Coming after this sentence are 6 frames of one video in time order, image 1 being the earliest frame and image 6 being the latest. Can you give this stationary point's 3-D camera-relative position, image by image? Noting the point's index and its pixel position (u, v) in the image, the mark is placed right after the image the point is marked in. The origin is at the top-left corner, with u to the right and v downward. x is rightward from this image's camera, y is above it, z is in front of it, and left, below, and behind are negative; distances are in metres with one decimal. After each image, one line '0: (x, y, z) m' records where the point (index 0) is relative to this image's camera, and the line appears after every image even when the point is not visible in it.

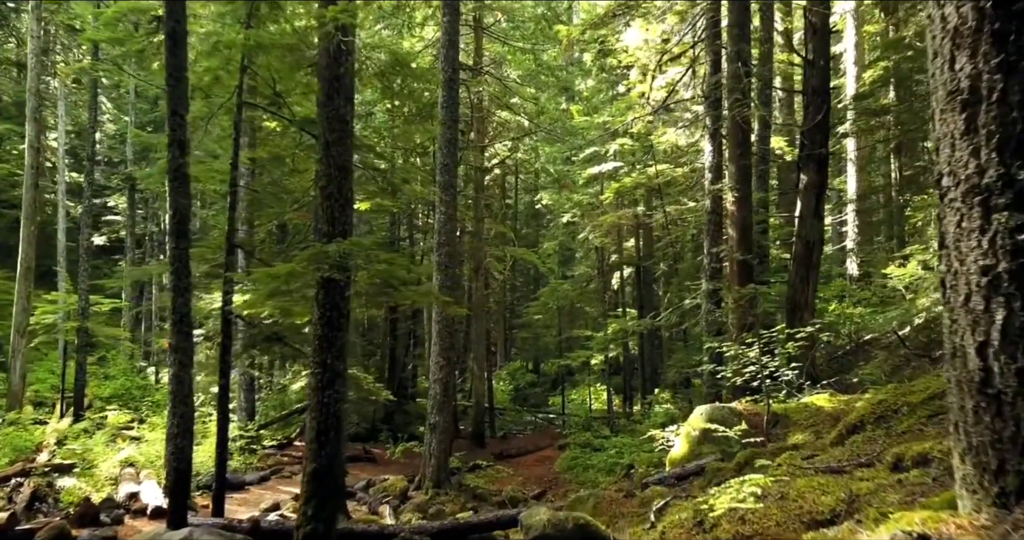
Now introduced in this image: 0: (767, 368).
0: (+3.0, -1.2, +8.6) m
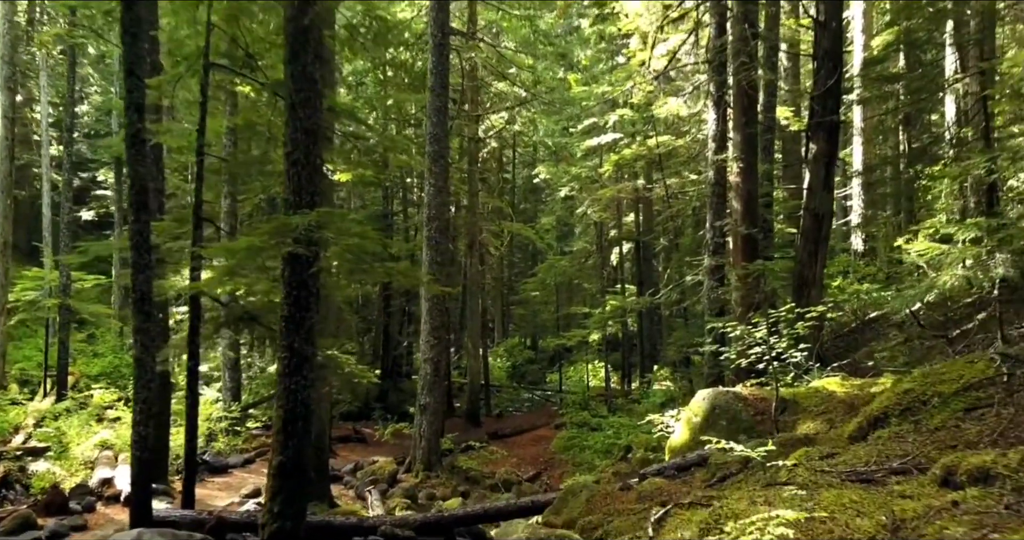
0: (+2.9, -0.9, +8.0) m
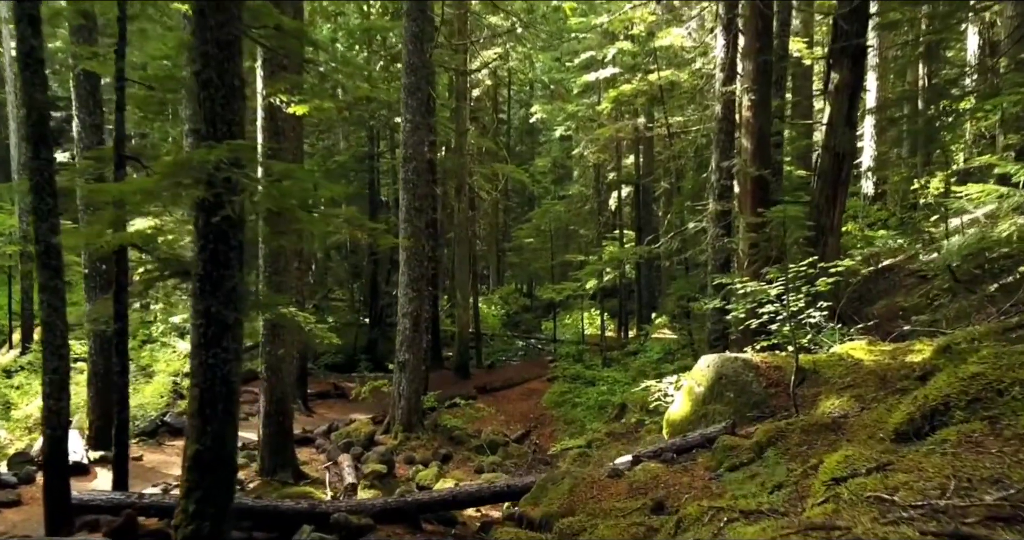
0: (+2.7, -0.4, +6.9) m
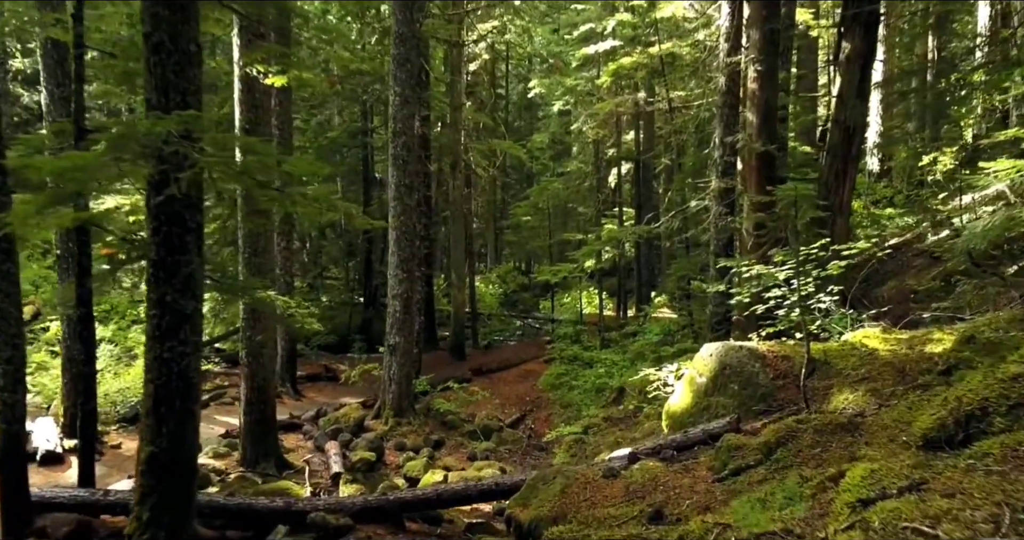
0: (+2.6, -0.2, +6.5) m
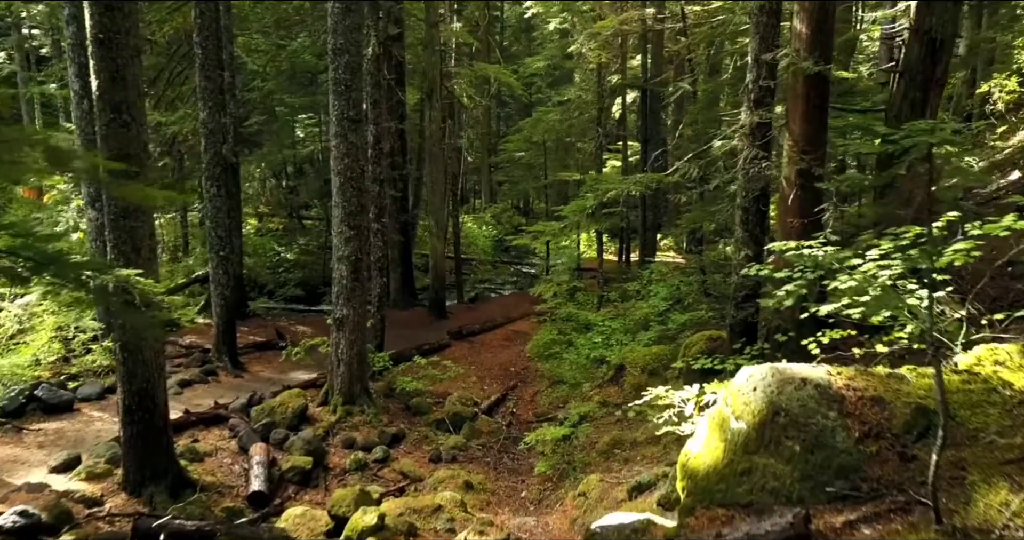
0: (+2.2, -0.1, +4.2) m
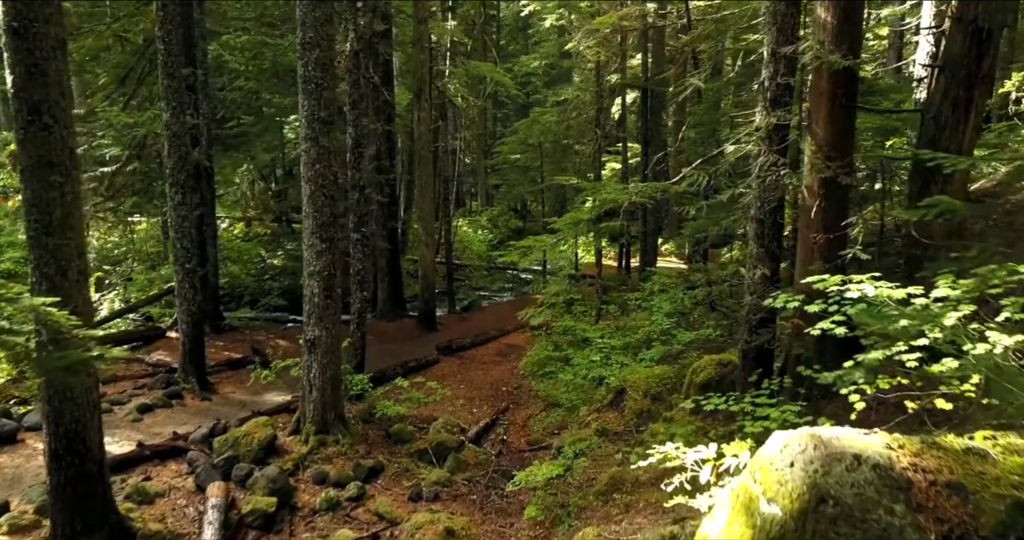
0: (+2.1, -0.3, +3.4) m
